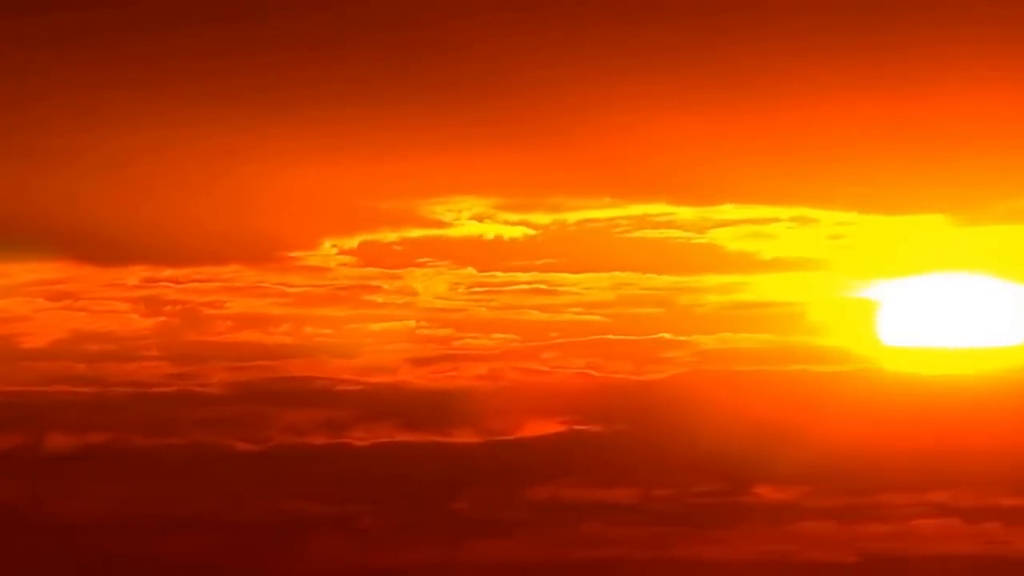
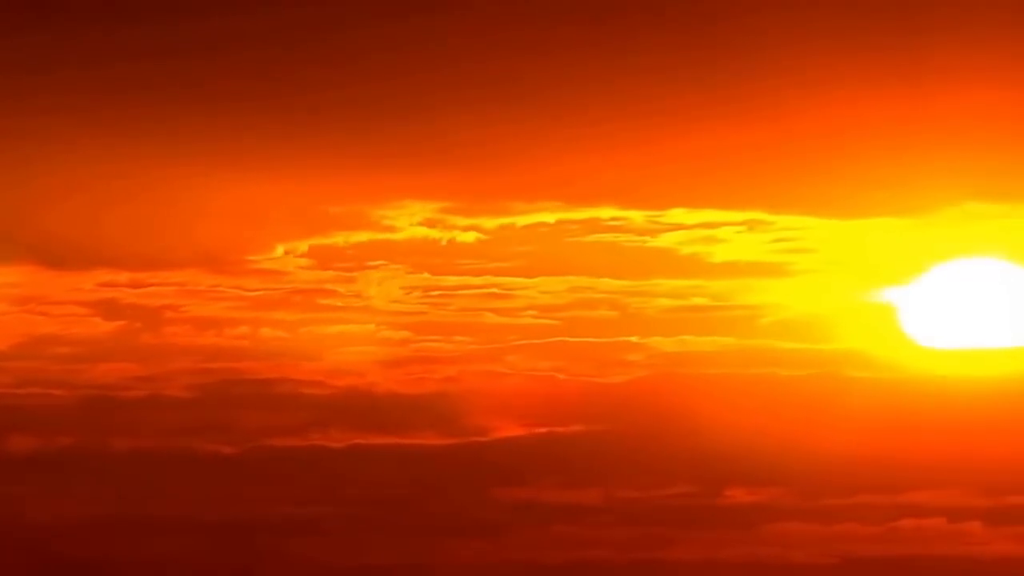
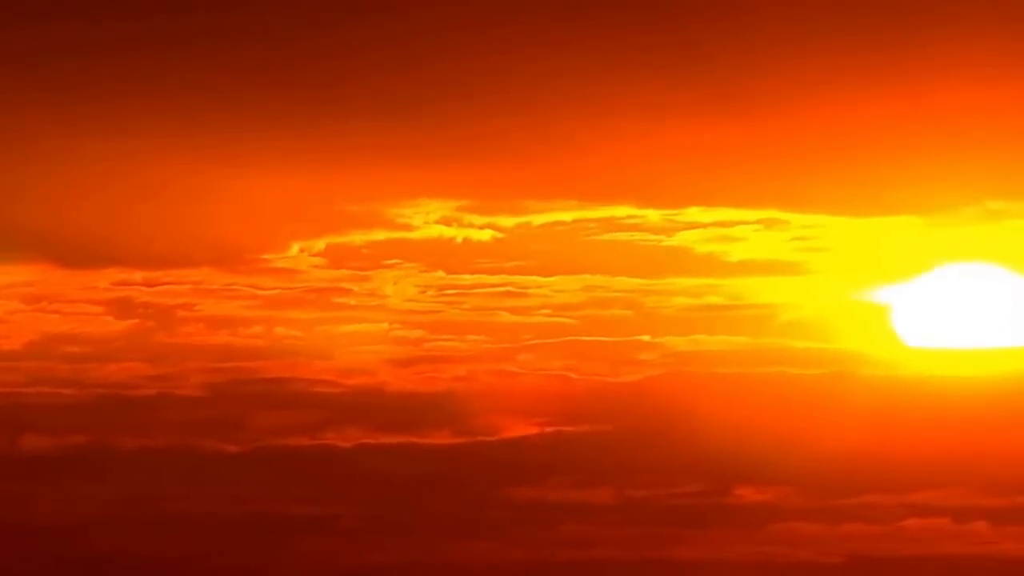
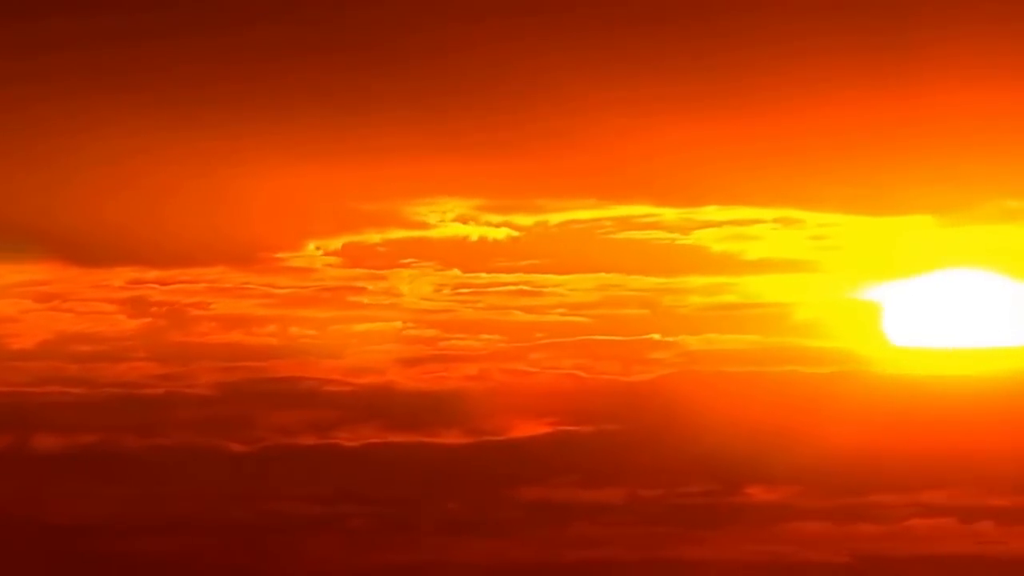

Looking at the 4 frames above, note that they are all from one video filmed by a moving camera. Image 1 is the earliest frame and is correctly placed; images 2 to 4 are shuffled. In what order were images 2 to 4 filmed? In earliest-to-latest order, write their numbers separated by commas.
4, 3, 2
